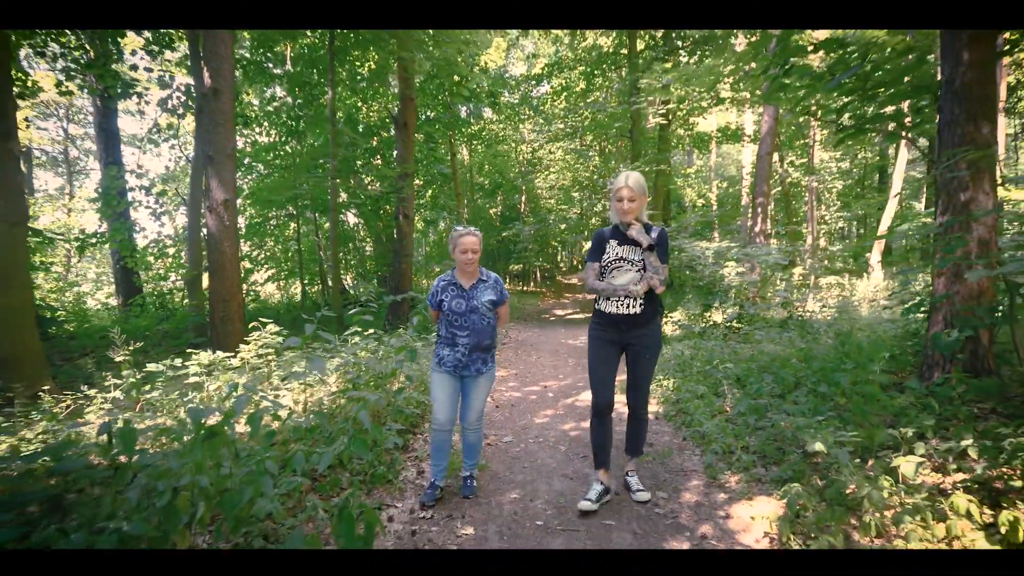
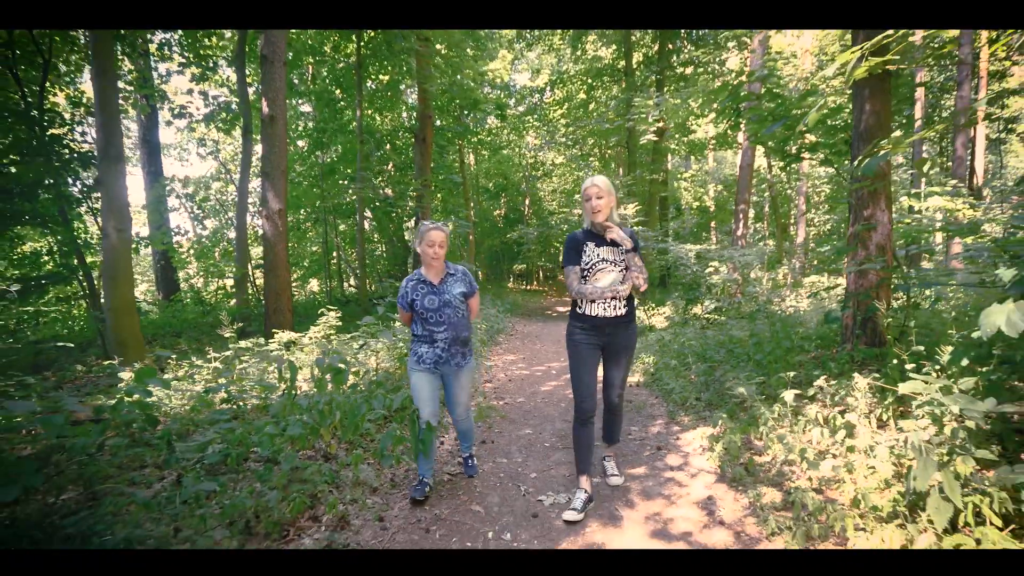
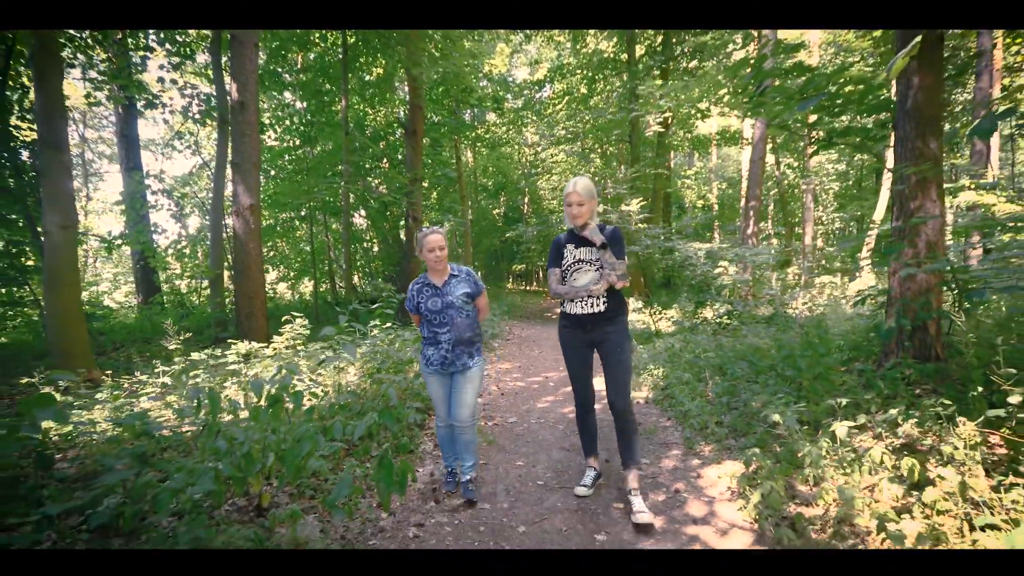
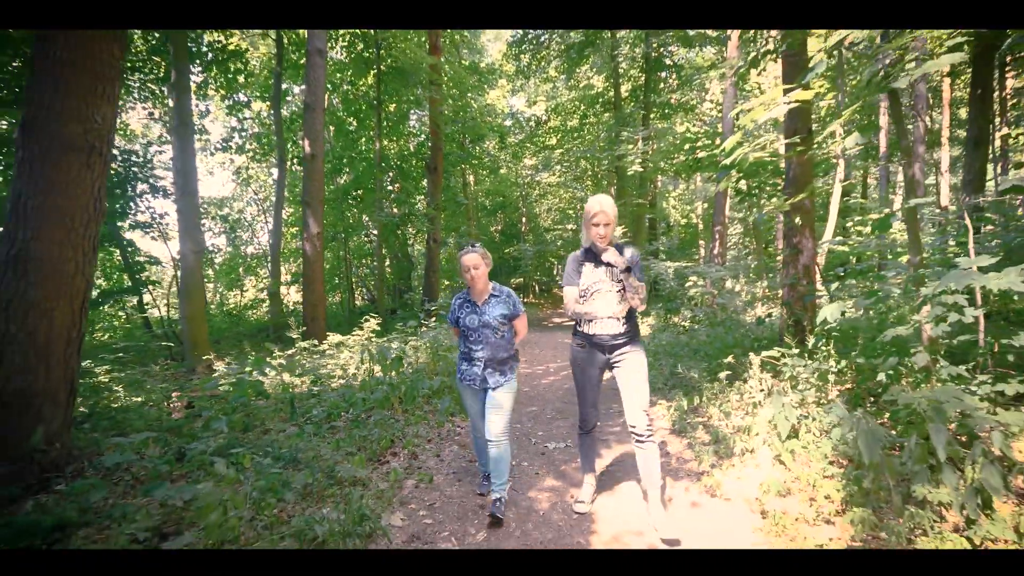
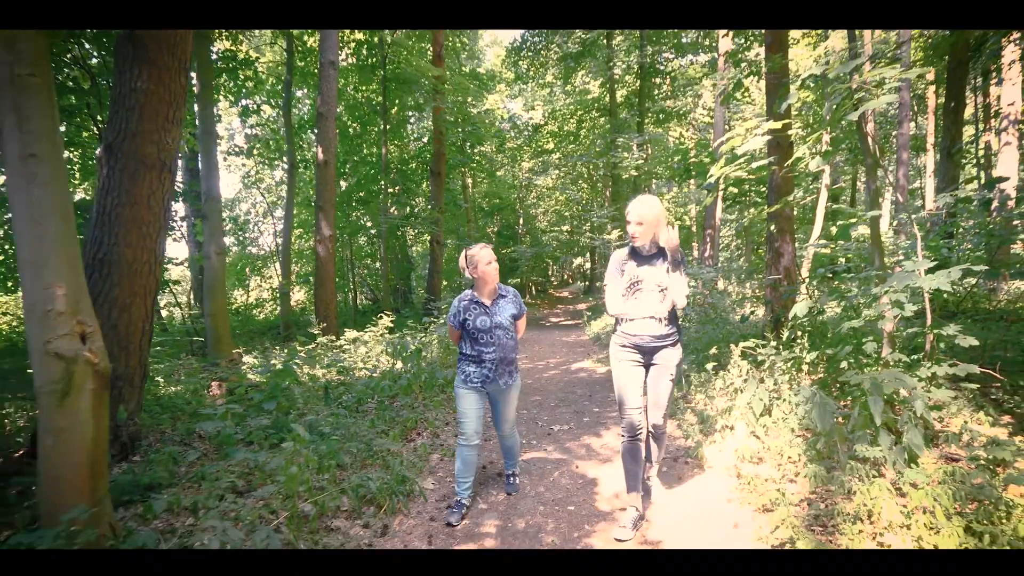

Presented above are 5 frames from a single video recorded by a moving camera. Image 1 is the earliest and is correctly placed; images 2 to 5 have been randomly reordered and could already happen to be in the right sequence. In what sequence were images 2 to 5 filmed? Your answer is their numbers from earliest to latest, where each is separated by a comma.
3, 2, 4, 5
